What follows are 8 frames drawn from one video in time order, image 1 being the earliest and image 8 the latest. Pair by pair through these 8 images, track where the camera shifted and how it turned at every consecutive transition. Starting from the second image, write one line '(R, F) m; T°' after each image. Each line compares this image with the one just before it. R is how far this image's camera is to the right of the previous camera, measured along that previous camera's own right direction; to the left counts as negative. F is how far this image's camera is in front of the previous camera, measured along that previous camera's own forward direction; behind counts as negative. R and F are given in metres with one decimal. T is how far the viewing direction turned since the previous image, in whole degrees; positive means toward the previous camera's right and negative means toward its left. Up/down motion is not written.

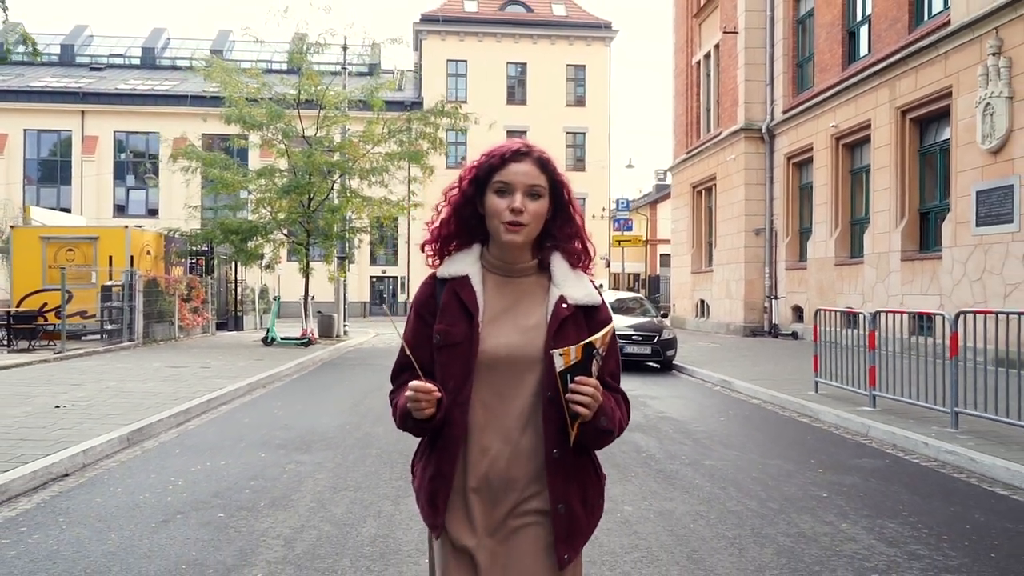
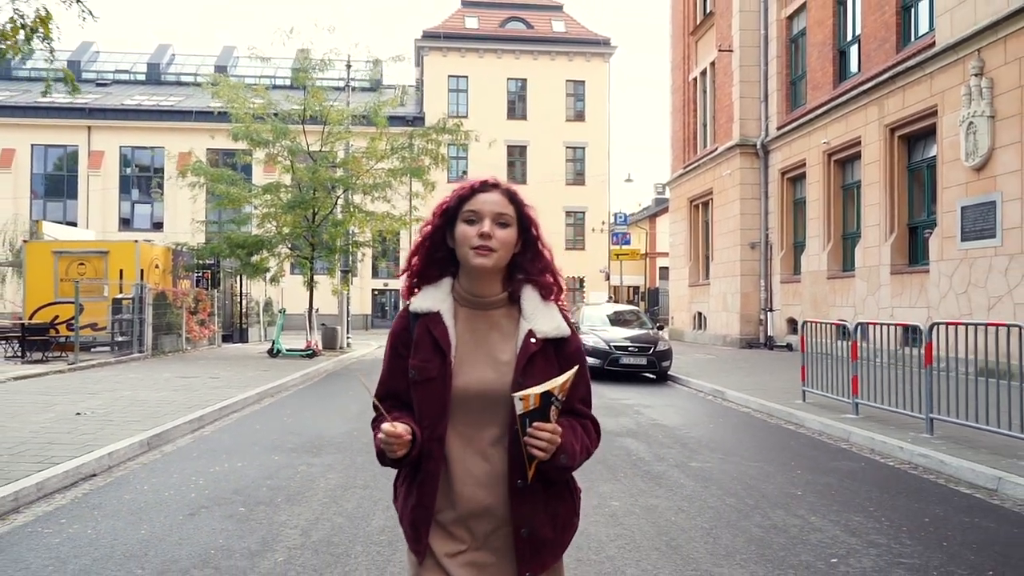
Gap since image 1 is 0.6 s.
(0.0, -0.4) m; 0°
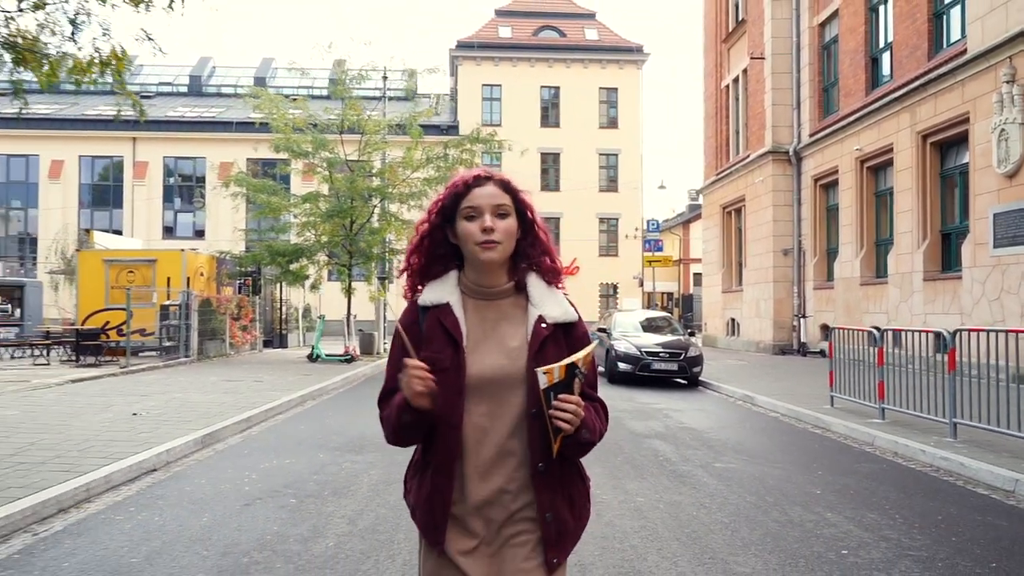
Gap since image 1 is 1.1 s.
(0.0, -0.3) m; -2°
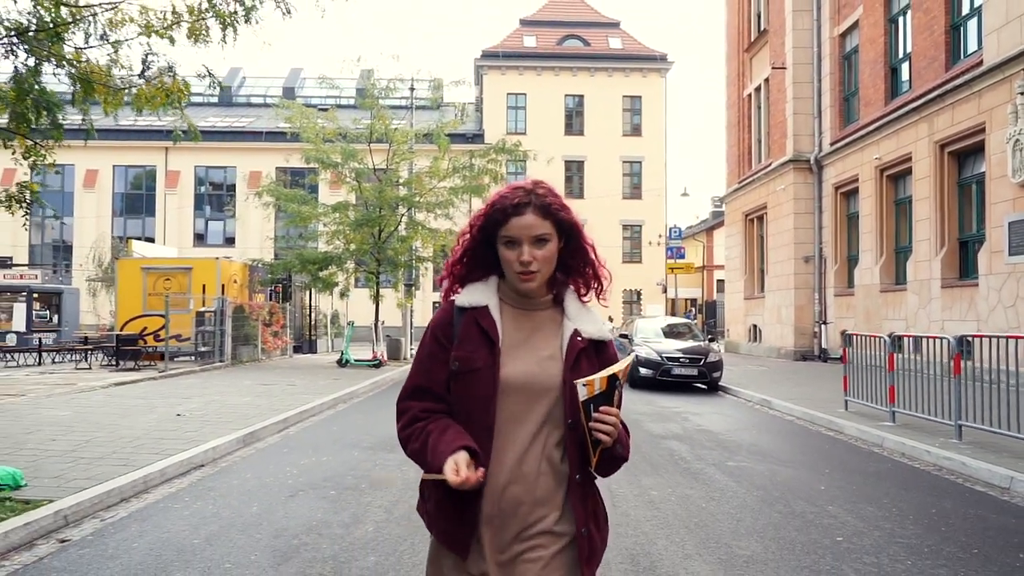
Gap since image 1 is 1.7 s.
(0.0, -0.5) m; -2°
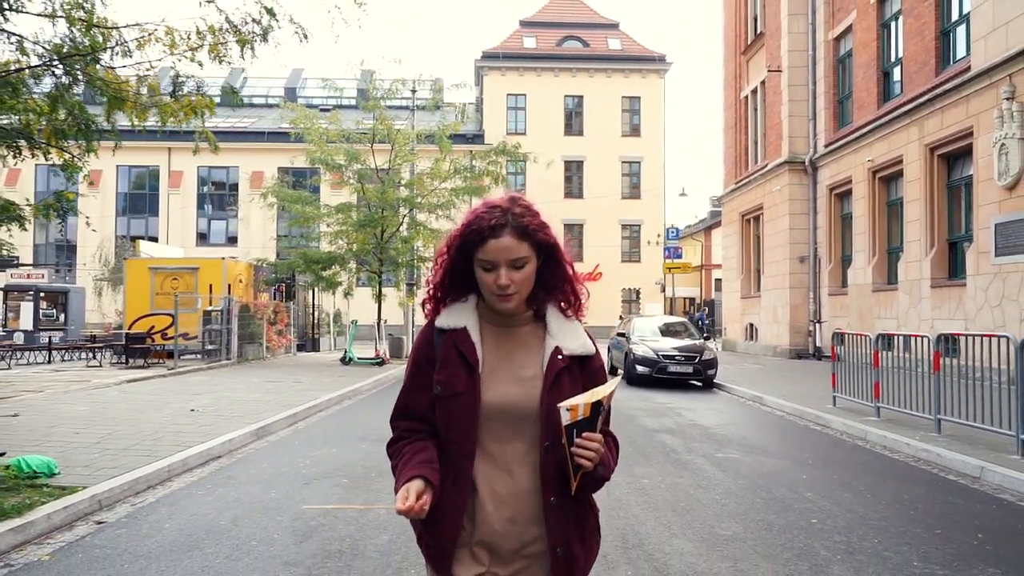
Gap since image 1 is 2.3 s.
(0.0, -0.4) m; 0°
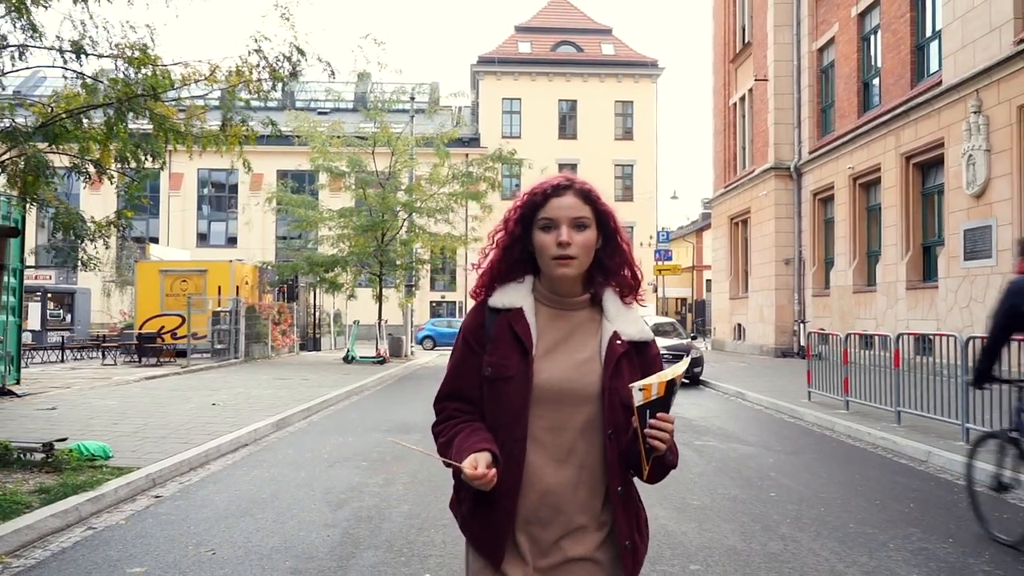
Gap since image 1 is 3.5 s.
(-0.1, -0.8) m; 0°
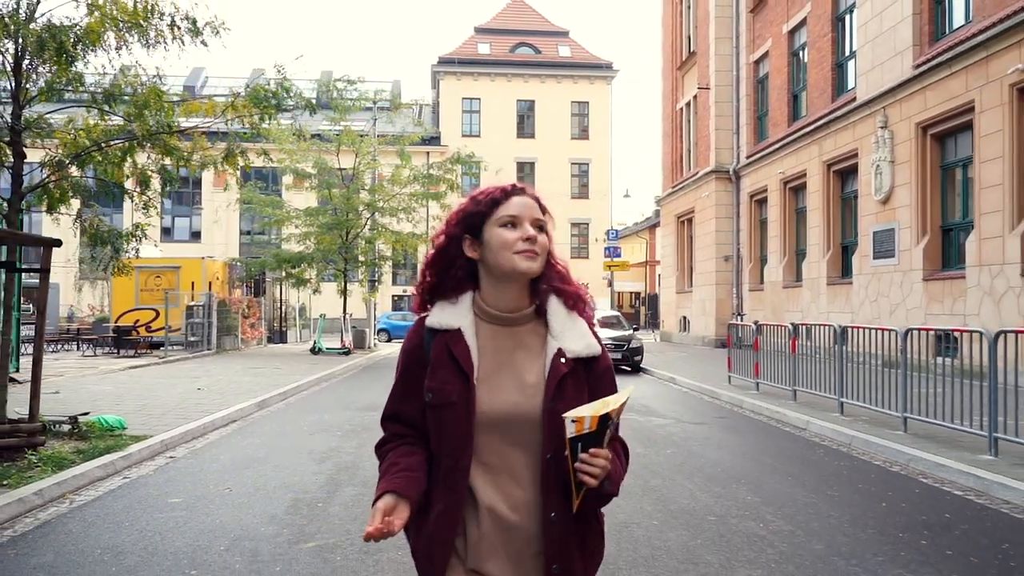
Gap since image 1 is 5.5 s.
(+0.1, -1.5) m; +3°
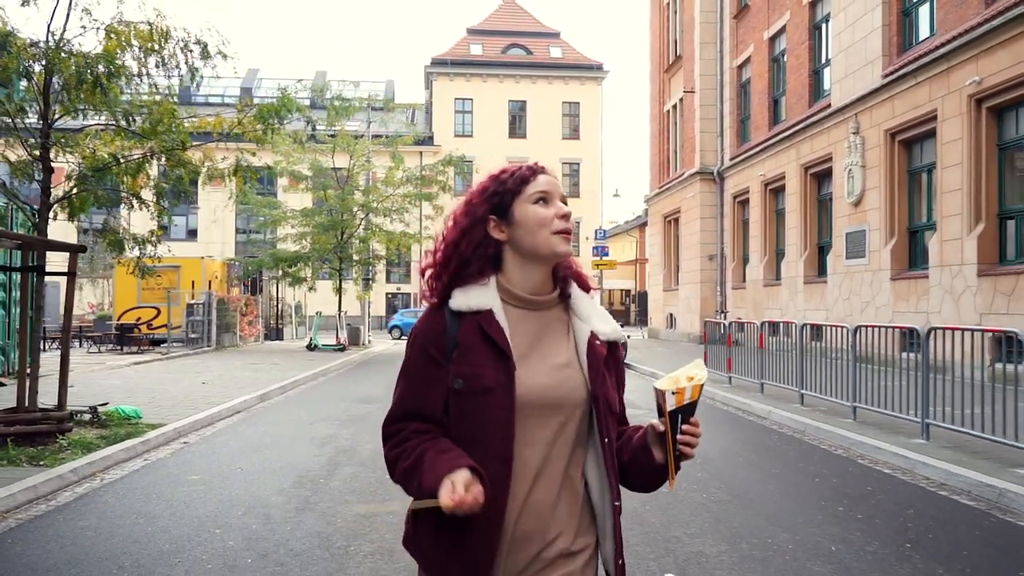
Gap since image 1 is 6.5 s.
(+0.1, -0.8) m; 0°
